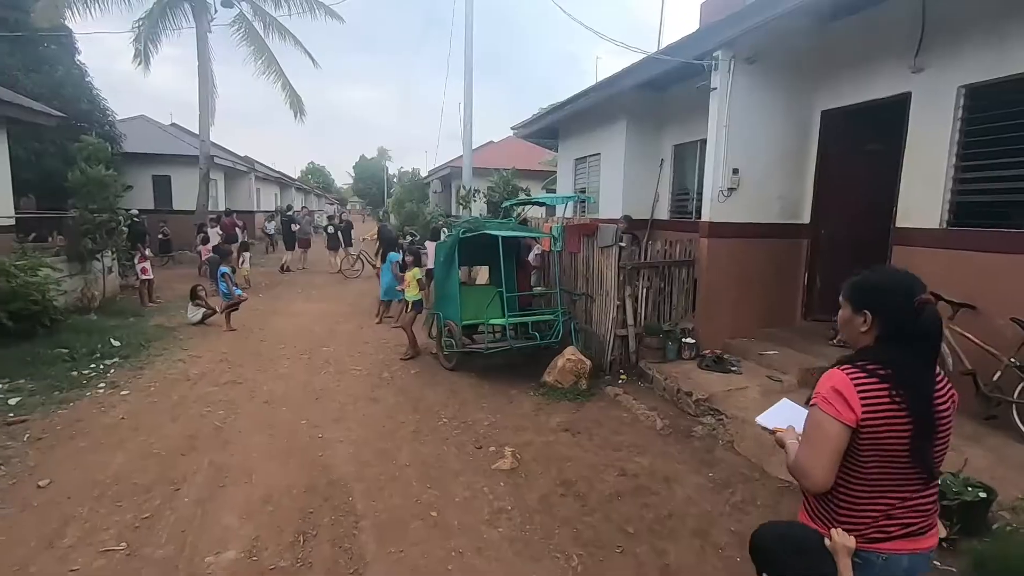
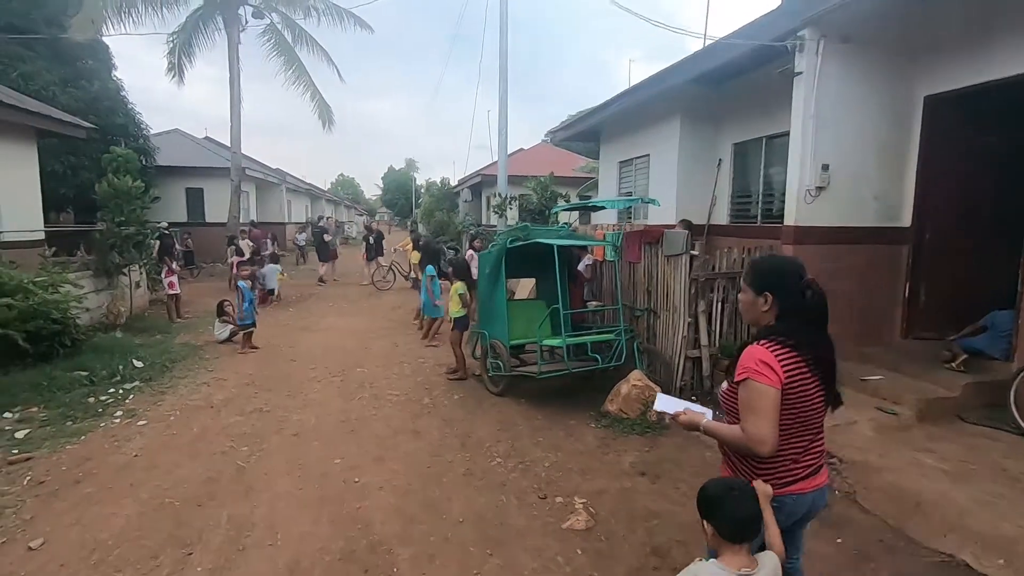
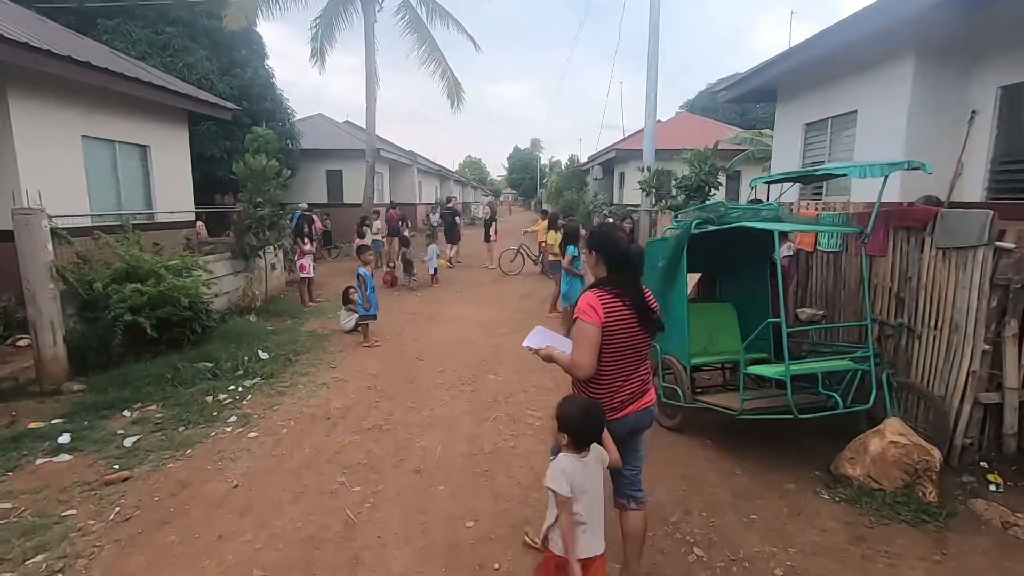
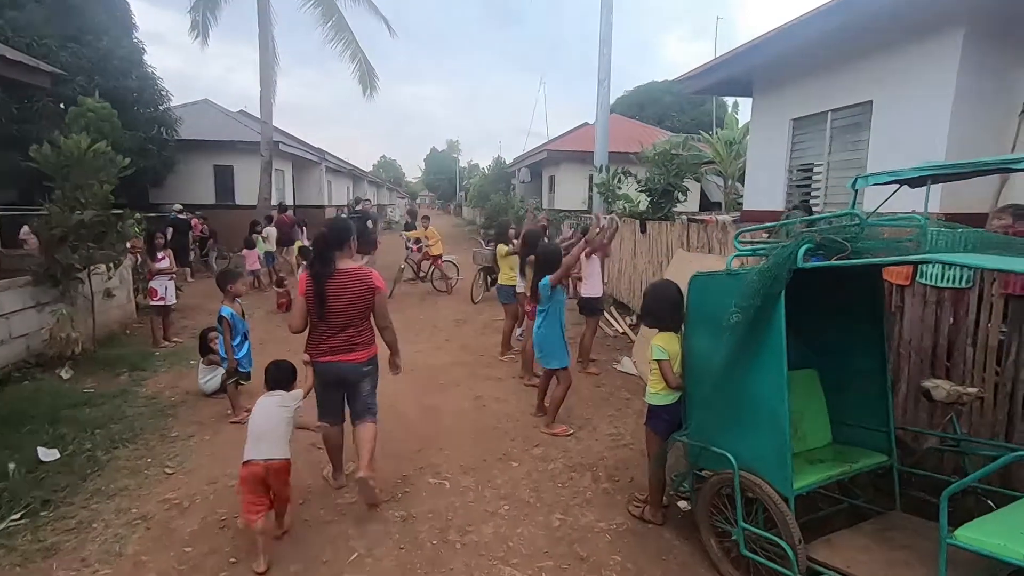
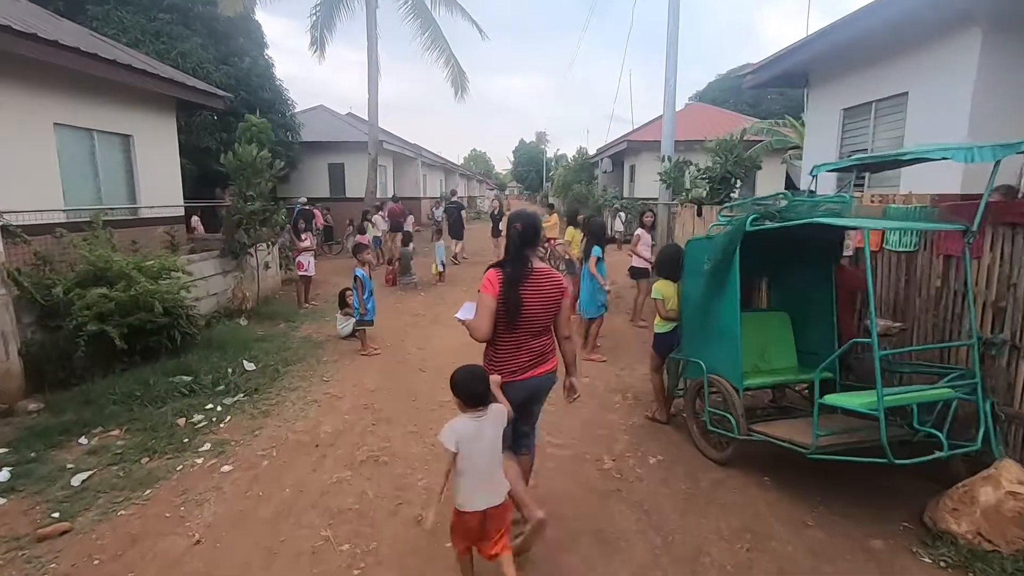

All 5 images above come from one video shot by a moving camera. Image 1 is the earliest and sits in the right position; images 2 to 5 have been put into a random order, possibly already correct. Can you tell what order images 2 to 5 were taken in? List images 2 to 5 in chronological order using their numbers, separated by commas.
2, 3, 5, 4
